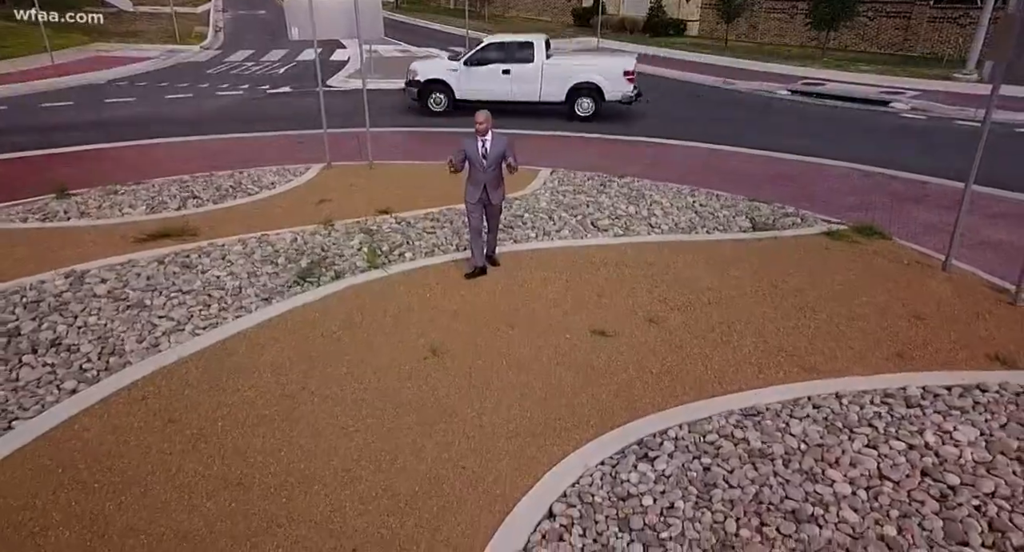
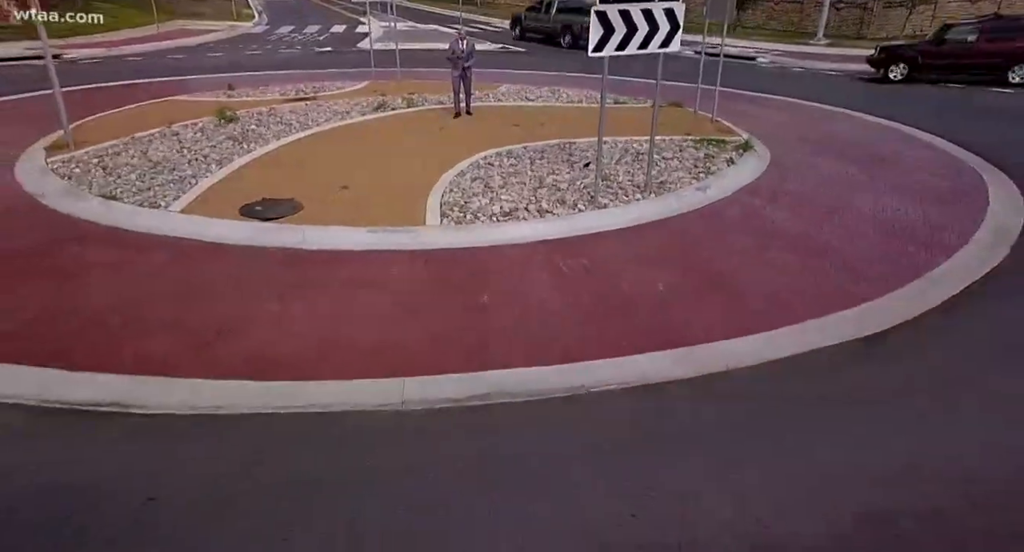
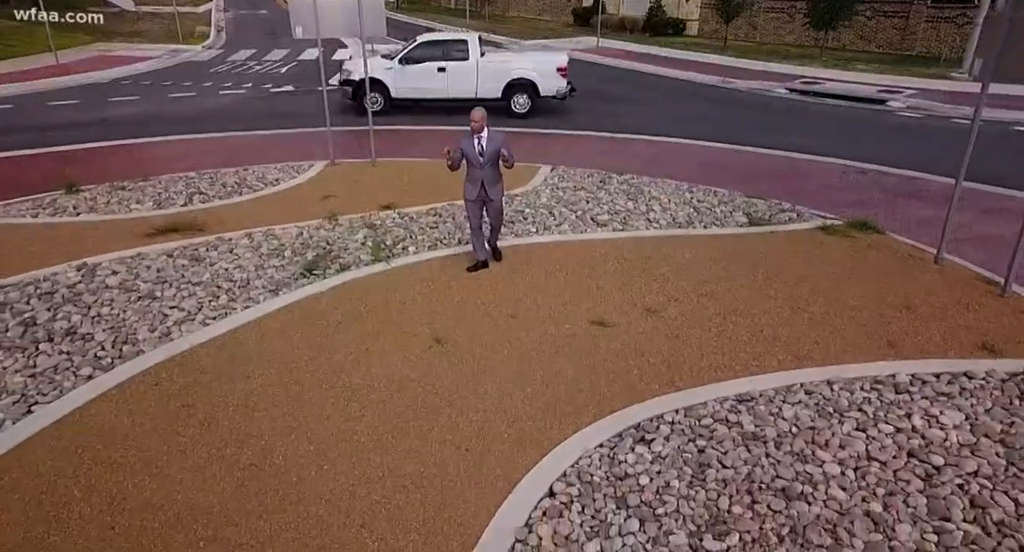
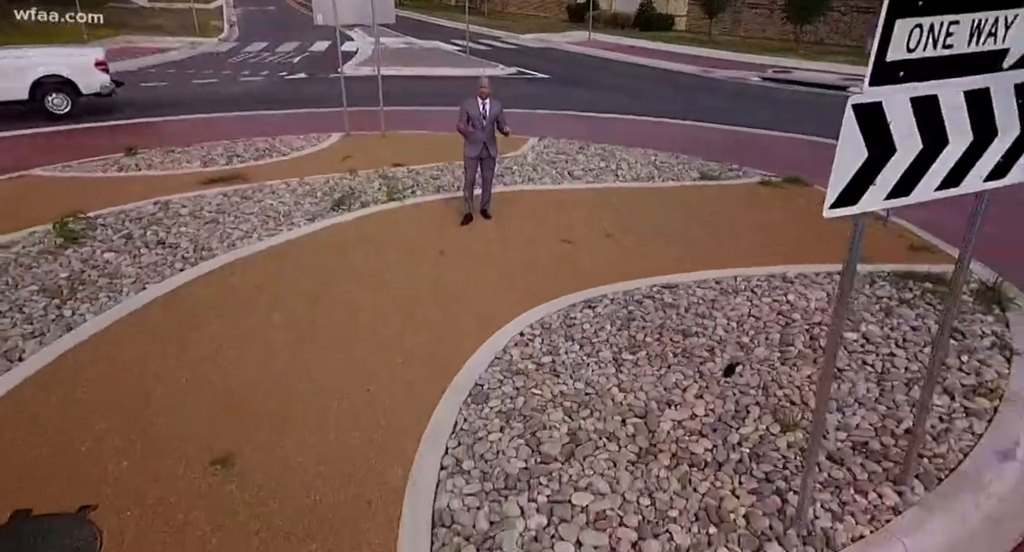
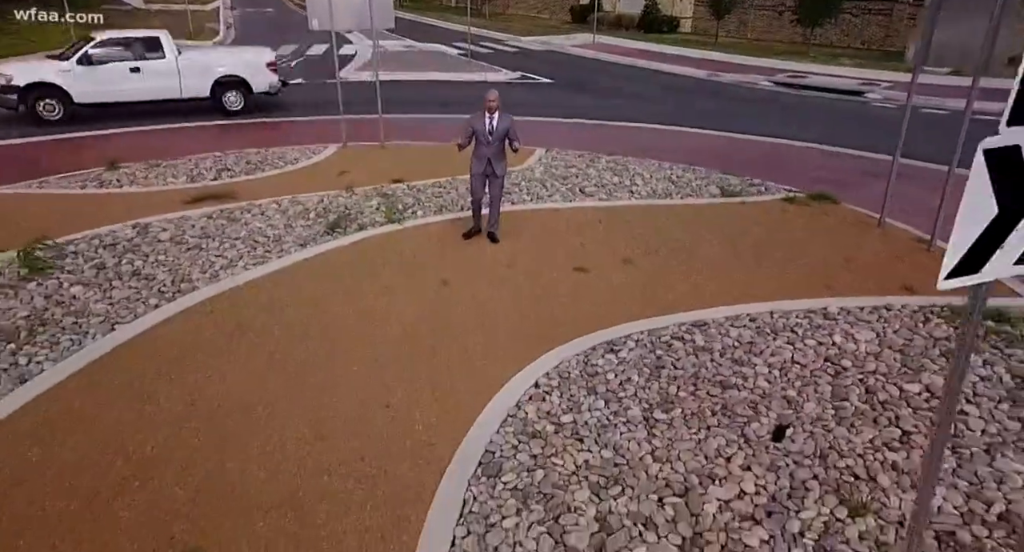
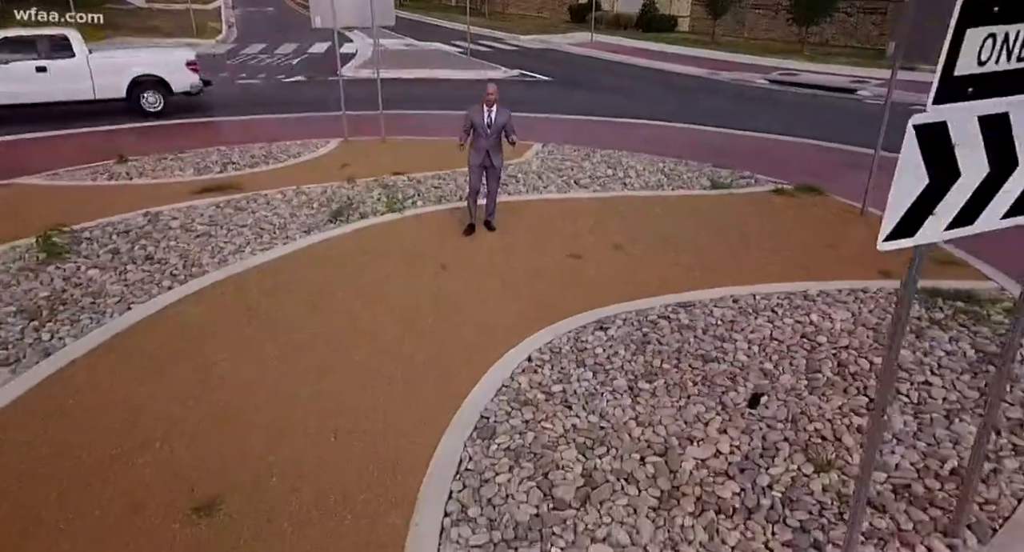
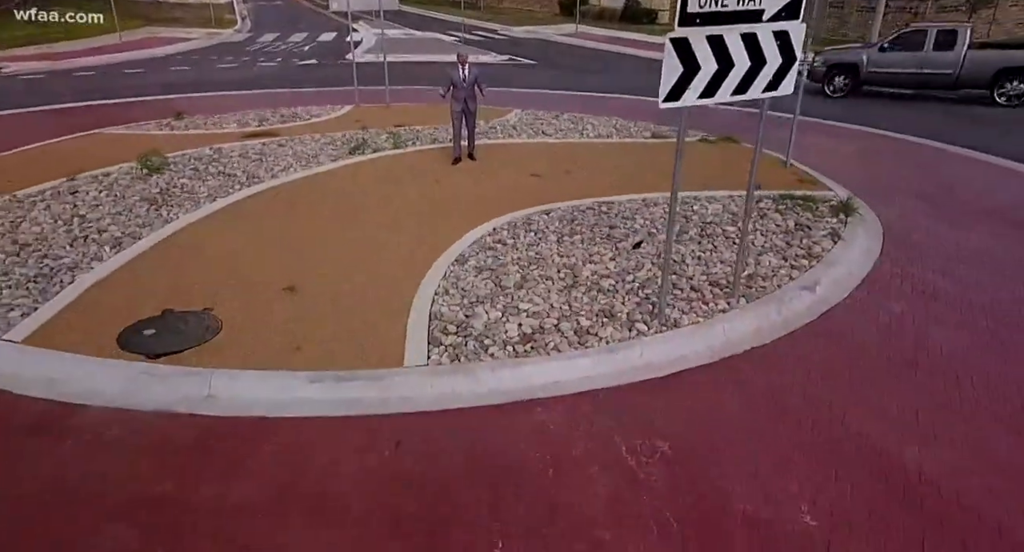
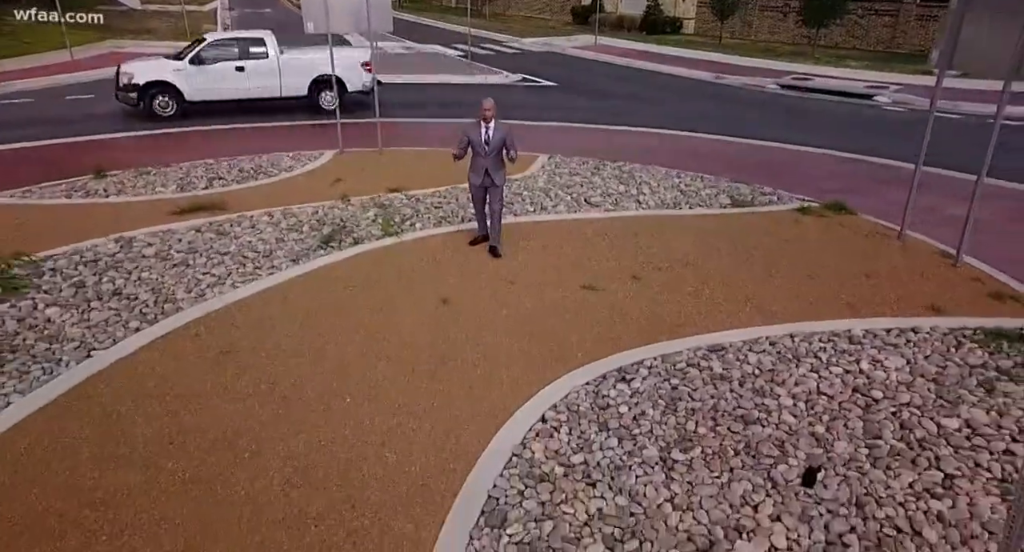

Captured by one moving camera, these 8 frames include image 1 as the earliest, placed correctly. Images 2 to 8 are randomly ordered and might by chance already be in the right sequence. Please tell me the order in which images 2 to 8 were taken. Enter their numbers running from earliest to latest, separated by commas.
3, 8, 5, 6, 4, 7, 2
